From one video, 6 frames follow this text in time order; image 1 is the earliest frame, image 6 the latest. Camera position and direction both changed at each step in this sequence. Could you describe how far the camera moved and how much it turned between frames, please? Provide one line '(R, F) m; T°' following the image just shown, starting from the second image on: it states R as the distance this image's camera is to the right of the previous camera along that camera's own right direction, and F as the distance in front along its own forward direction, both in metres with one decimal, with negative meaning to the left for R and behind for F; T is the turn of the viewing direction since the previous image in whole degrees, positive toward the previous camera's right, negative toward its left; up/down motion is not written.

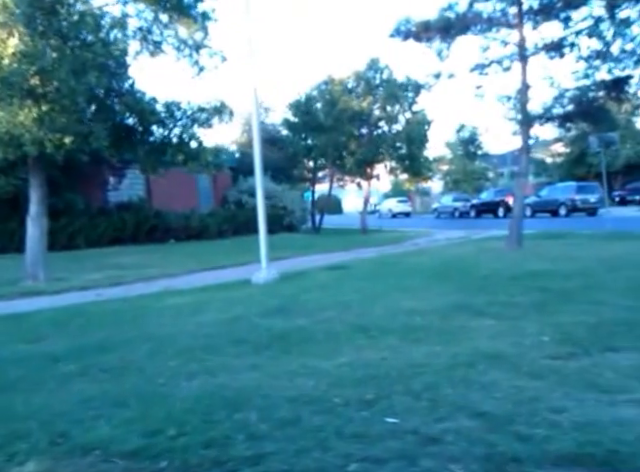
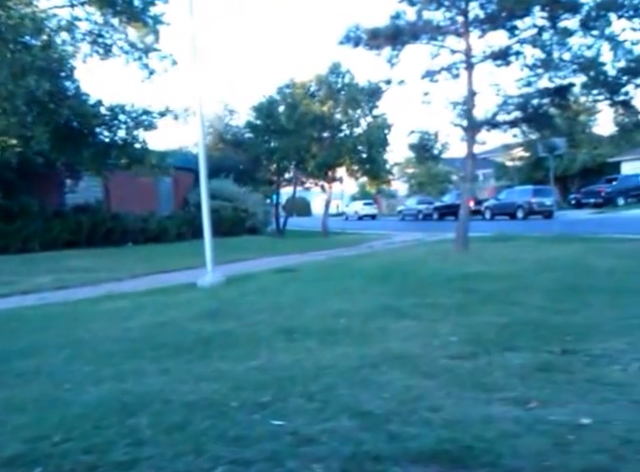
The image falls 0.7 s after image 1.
(+0.4, -0.1) m; +4°
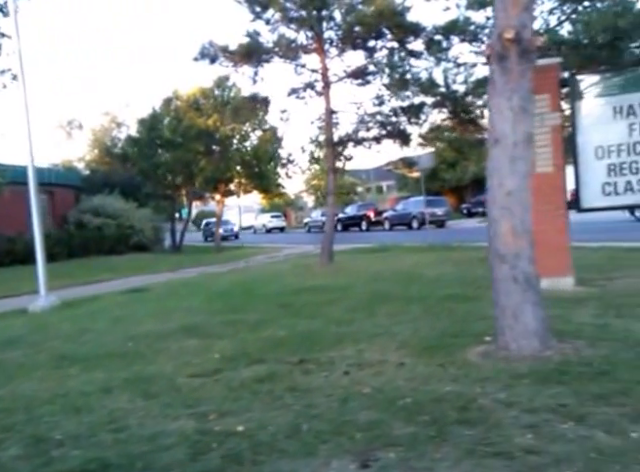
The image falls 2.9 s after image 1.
(+1.0, -0.3) m; +12°
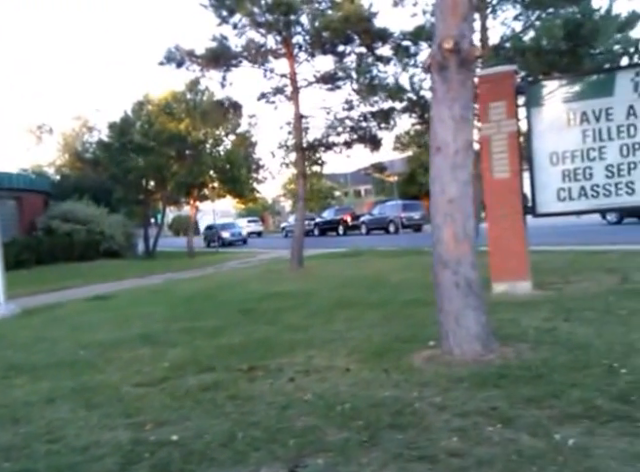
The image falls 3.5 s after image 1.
(+0.2, 0.0) m; +3°
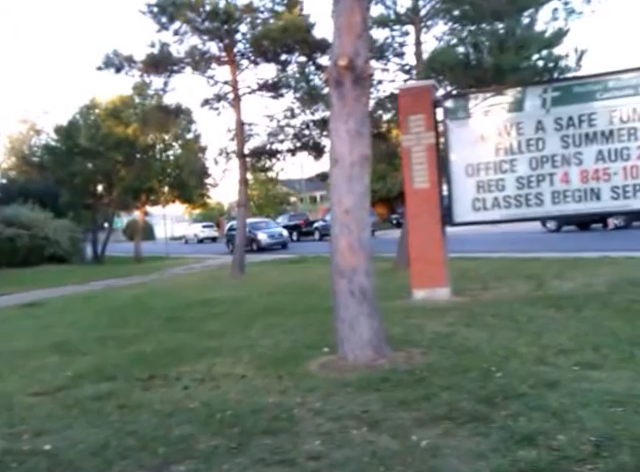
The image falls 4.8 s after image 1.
(+0.3, -0.1) m; +5°
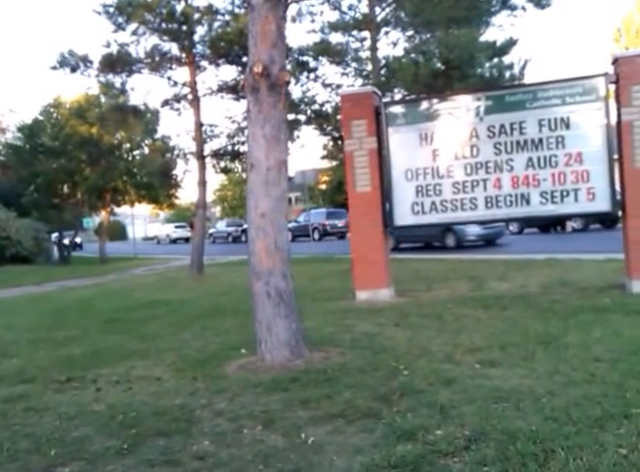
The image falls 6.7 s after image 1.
(+0.3, -0.1) m; +4°
